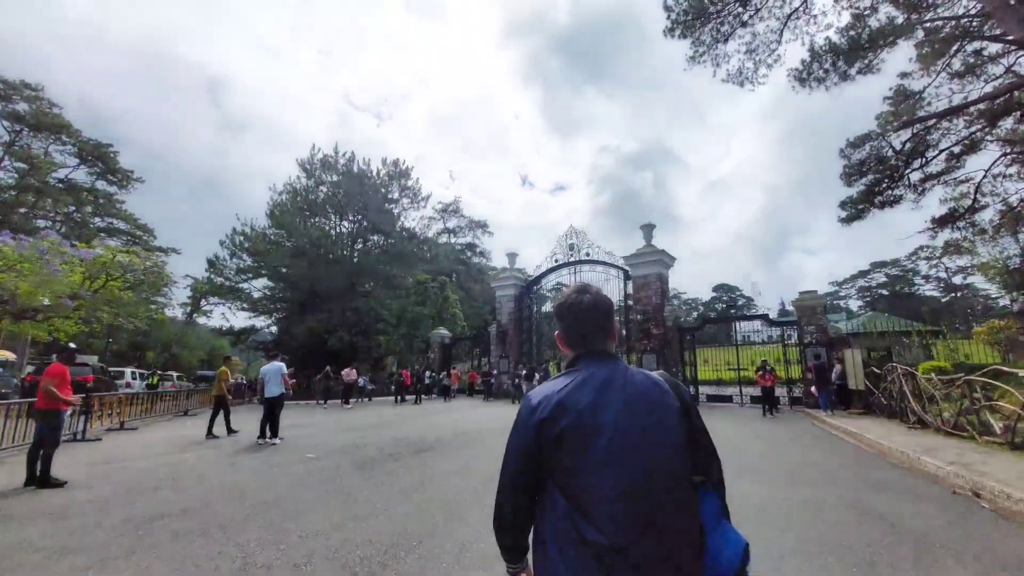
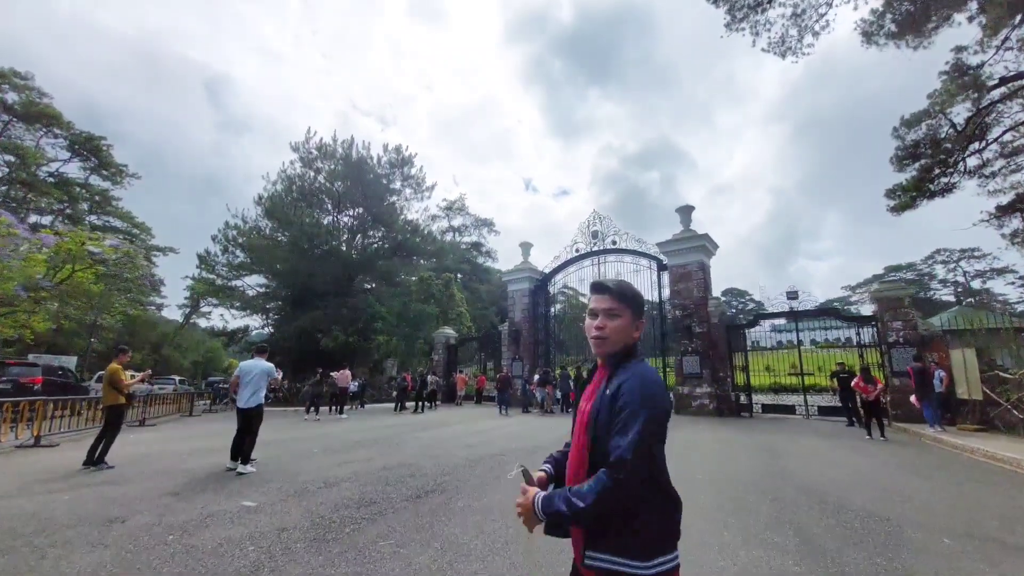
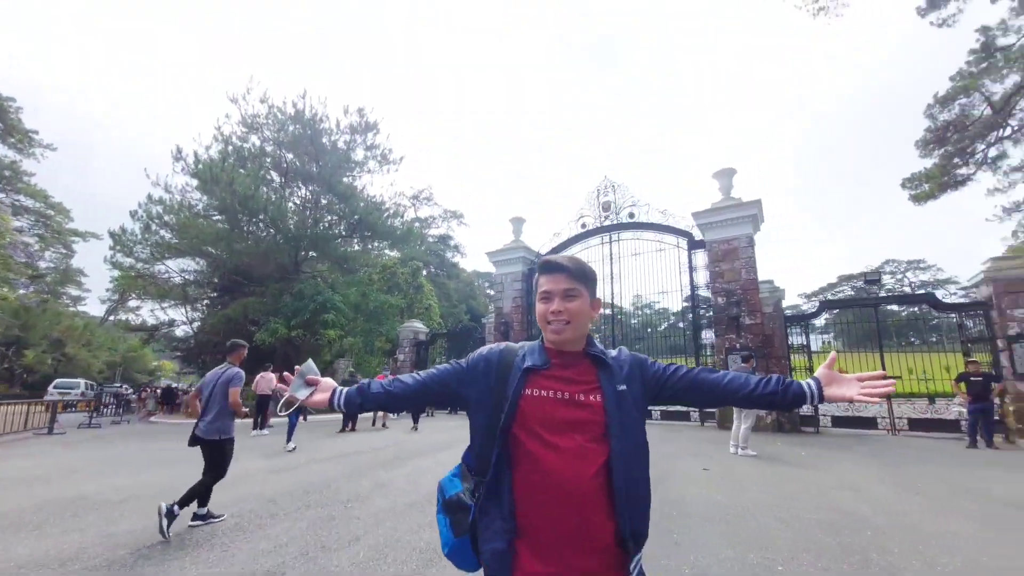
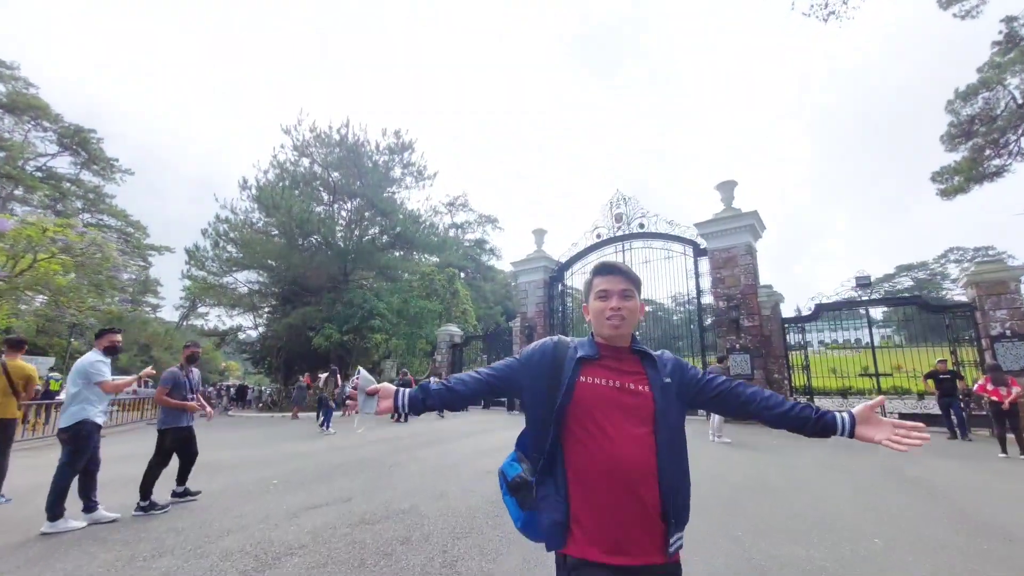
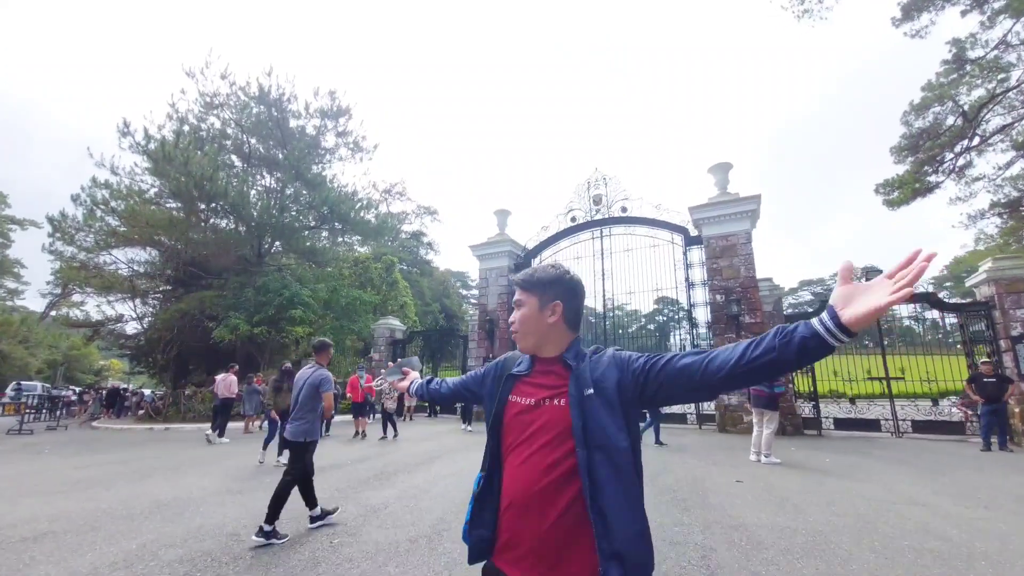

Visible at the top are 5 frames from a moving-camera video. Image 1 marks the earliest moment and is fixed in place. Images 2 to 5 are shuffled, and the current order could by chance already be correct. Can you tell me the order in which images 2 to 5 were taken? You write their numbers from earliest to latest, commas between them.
2, 4, 3, 5
